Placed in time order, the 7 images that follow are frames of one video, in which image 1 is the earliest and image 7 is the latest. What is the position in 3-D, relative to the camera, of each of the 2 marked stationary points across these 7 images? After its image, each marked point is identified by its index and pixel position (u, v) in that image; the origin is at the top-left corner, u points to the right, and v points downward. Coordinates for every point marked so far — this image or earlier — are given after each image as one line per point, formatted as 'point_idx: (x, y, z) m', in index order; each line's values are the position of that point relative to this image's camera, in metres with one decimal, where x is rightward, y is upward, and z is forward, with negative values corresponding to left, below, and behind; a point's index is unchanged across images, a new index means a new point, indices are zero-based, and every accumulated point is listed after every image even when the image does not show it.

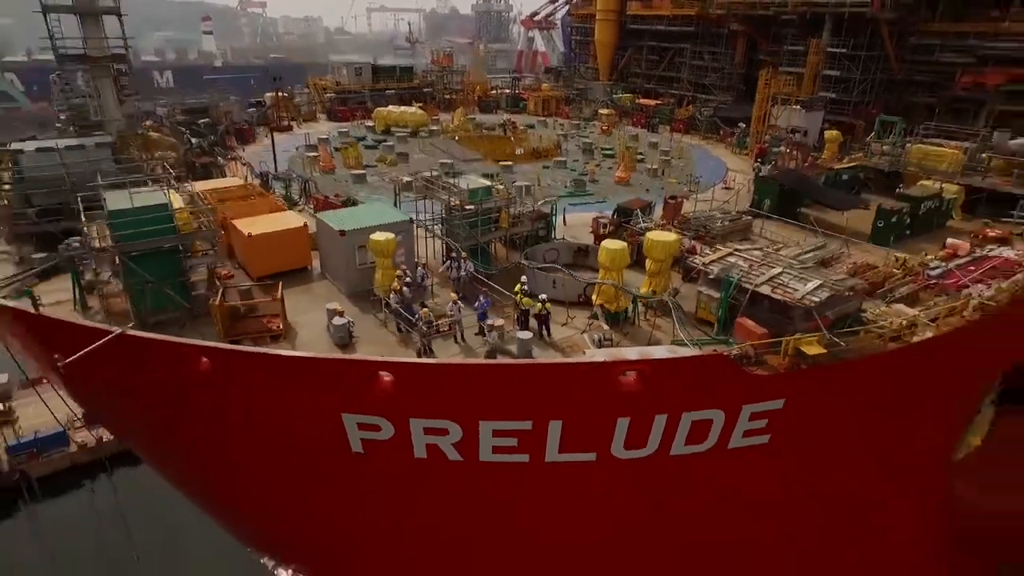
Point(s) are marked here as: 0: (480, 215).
0: (-0.1, +0.2, +2.3) m
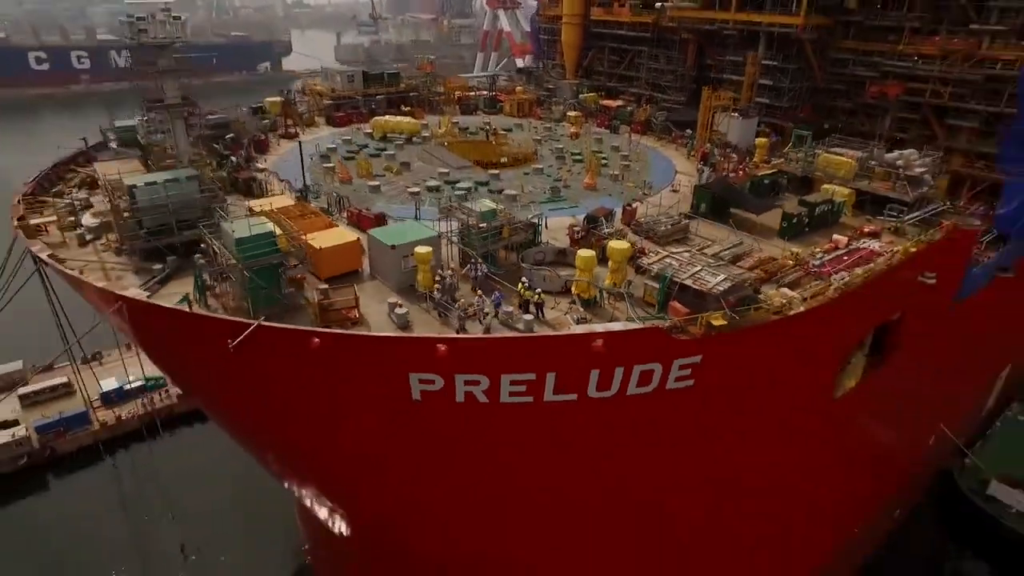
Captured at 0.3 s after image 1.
0: (-0.1, +0.3, +3.1) m
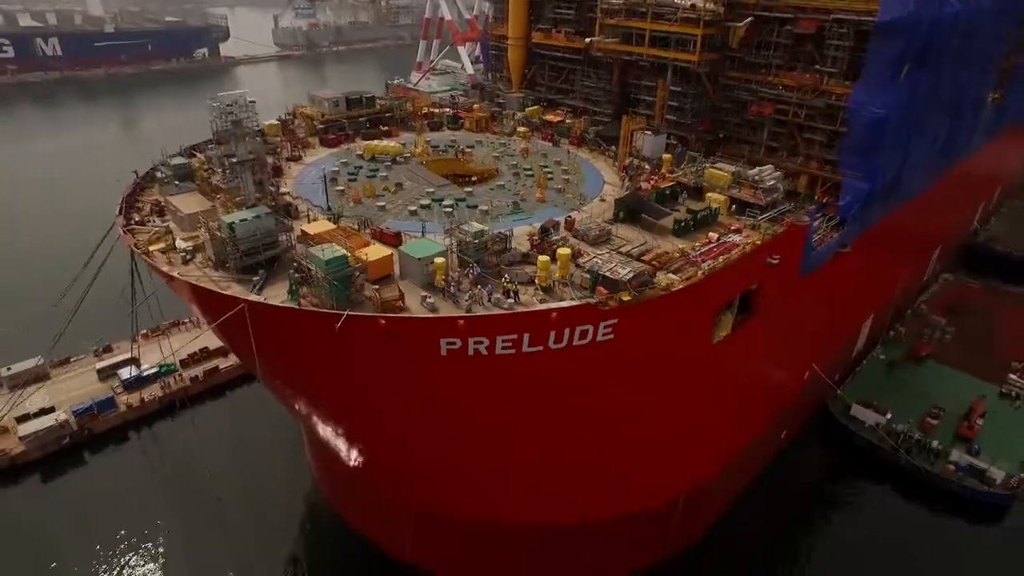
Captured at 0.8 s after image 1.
0: (-0.2, +0.3, +4.5) m
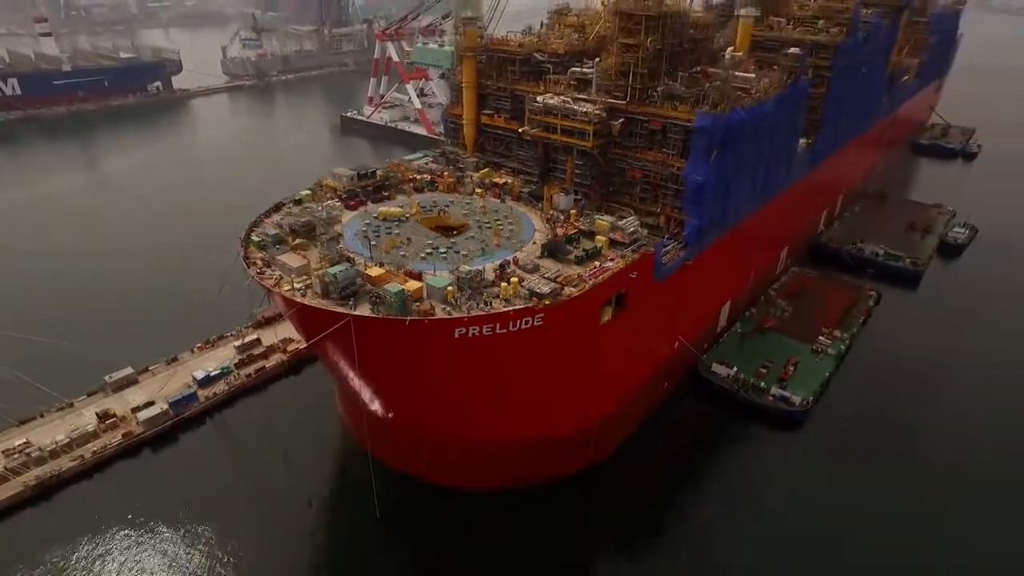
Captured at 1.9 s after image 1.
0: (-0.6, +0.1, +8.2) m
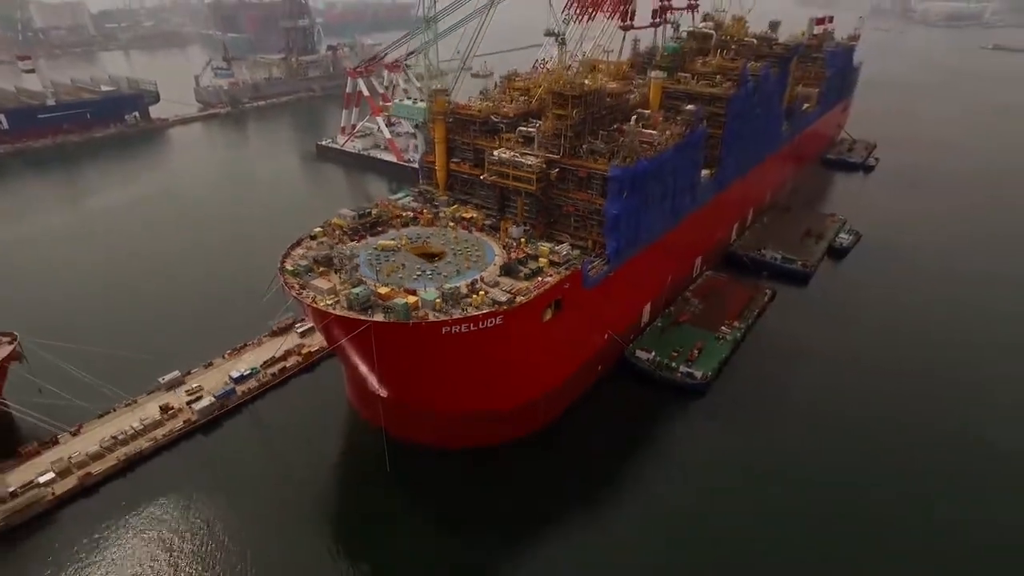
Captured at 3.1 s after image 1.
0: (-1.2, -0.1, +11.7) m
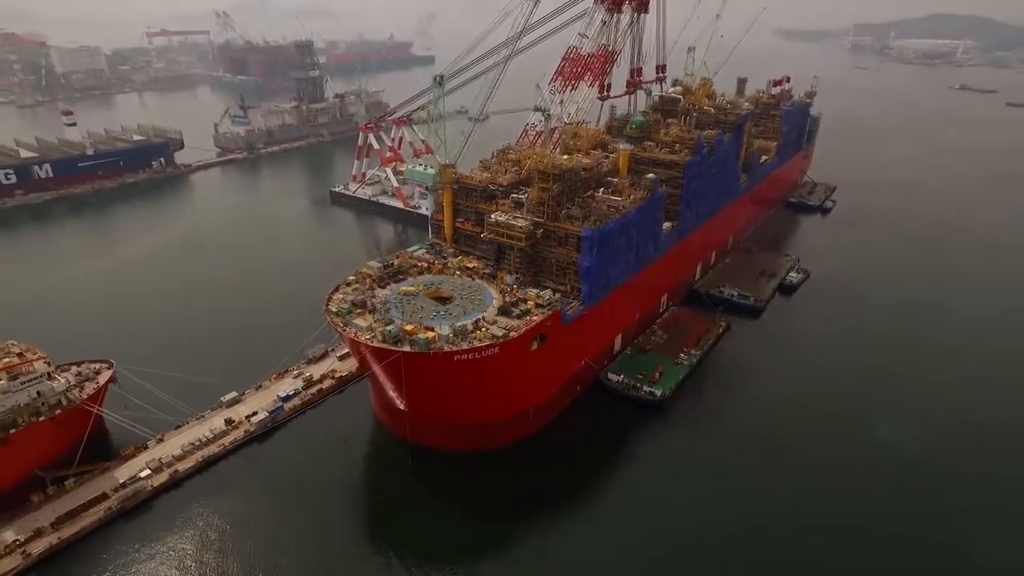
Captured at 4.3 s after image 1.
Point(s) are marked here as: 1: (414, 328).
0: (-1.3, -1.0, +15.3) m
1: (-2.5, -1.0, +15.3) m
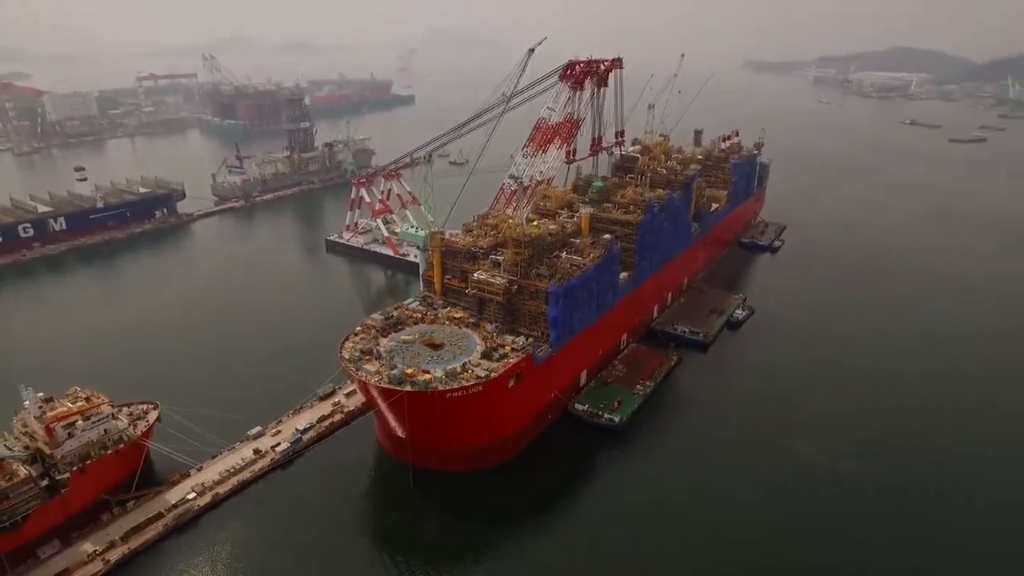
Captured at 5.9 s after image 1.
0: (-1.9, -2.6, +18.9) m
1: (-3.1, -2.6, +18.9) m
